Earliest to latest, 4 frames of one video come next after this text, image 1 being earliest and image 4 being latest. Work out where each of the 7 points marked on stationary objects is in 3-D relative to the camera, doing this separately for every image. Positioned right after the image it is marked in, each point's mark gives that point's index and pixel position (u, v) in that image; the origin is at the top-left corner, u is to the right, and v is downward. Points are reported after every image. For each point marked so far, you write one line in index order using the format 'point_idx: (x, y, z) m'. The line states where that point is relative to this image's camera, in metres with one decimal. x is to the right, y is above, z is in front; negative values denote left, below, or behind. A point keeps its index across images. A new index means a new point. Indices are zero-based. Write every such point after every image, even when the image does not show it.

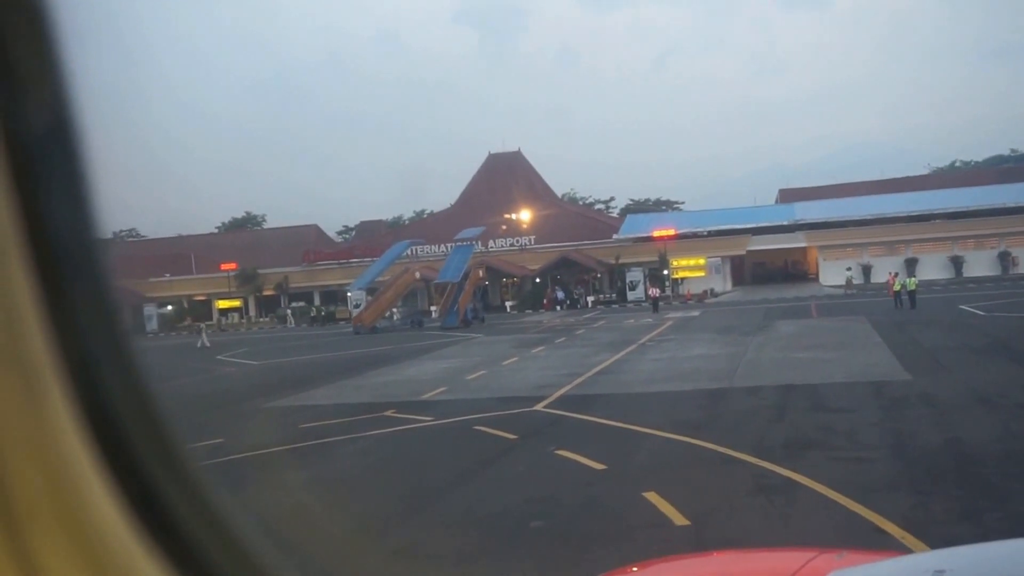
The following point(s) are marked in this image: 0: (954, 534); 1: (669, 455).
0: (+3.3, -1.8, +7.6) m
1: (+1.7, -1.8, +10.9) m
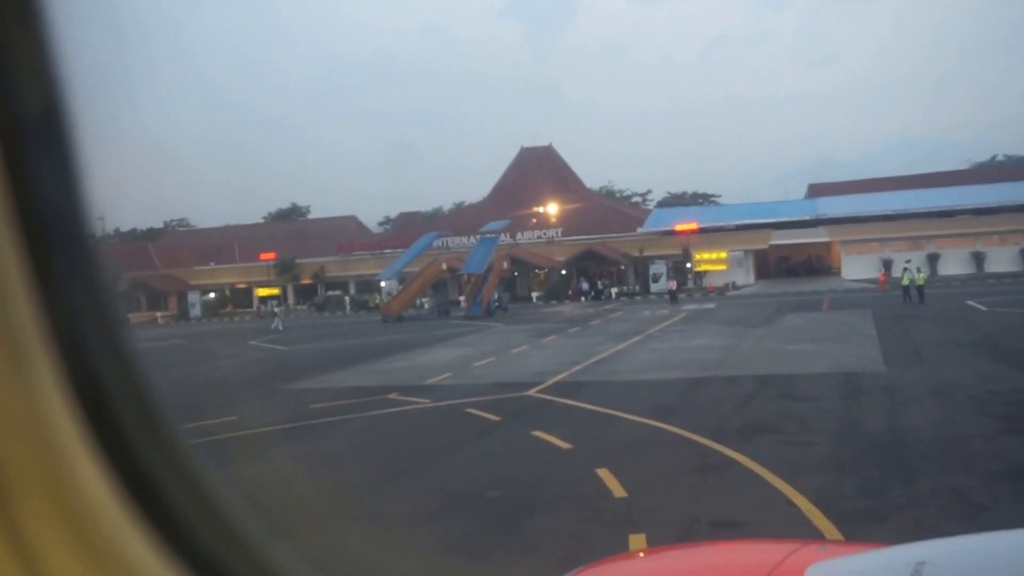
0: (+2.9, -1.8, +8.6) m
1: (+1.4, -1.7, +12.0) m
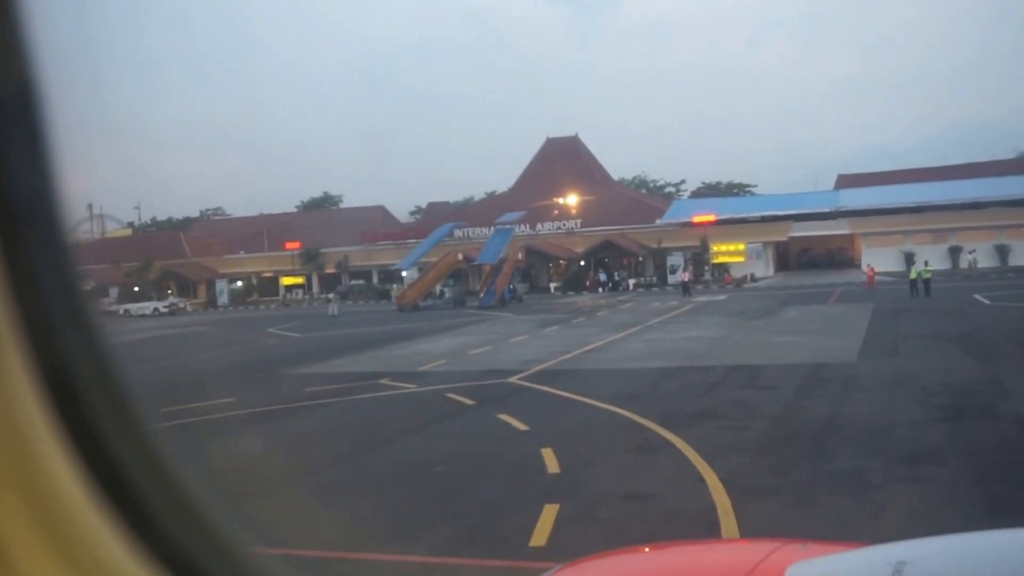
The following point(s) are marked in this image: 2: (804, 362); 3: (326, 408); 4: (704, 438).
0: (+2.2, -1.8, +9.2) m
1: (+0.9, -1.6, +12.7) m
2: (+4.7, -1.2, +16.5) m
3: (-2.5, -1.6, +13.9) m
4: (+2.1, -1.7, +11.3) m
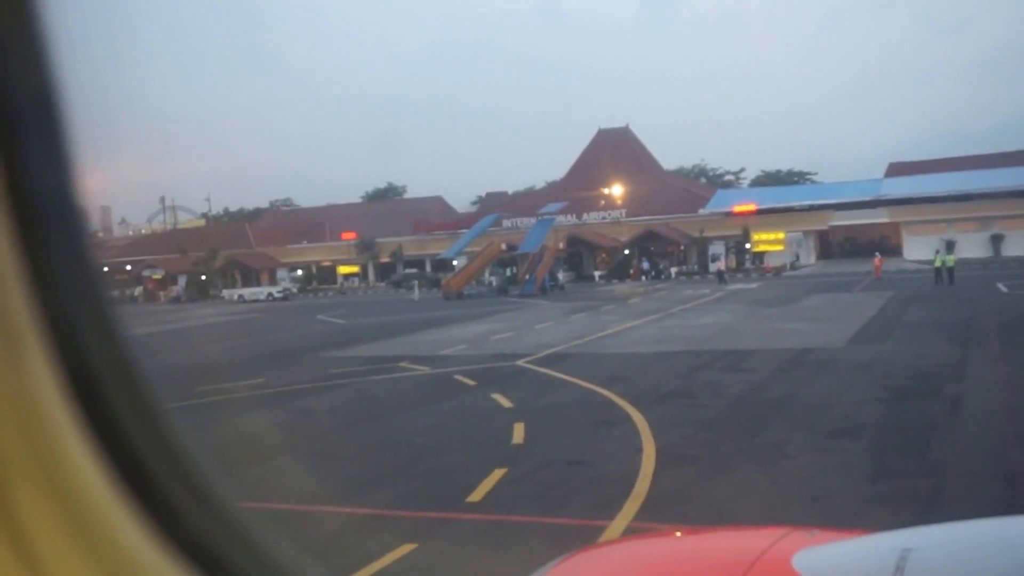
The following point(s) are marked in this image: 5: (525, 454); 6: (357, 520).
0: (+1.8, -1.7, +10.5) m
1: (+0.8, -1.5, +14.0) m
2: (+4.9, -1.0, +17.6) m
3: (-2.5, -1.5, +15.6) m
4: (+1.9, -1.6, +12.6) m
5: (+0.1, -1.8, +10.9) m
6: (-1.3, -2.0, +8.9) m
